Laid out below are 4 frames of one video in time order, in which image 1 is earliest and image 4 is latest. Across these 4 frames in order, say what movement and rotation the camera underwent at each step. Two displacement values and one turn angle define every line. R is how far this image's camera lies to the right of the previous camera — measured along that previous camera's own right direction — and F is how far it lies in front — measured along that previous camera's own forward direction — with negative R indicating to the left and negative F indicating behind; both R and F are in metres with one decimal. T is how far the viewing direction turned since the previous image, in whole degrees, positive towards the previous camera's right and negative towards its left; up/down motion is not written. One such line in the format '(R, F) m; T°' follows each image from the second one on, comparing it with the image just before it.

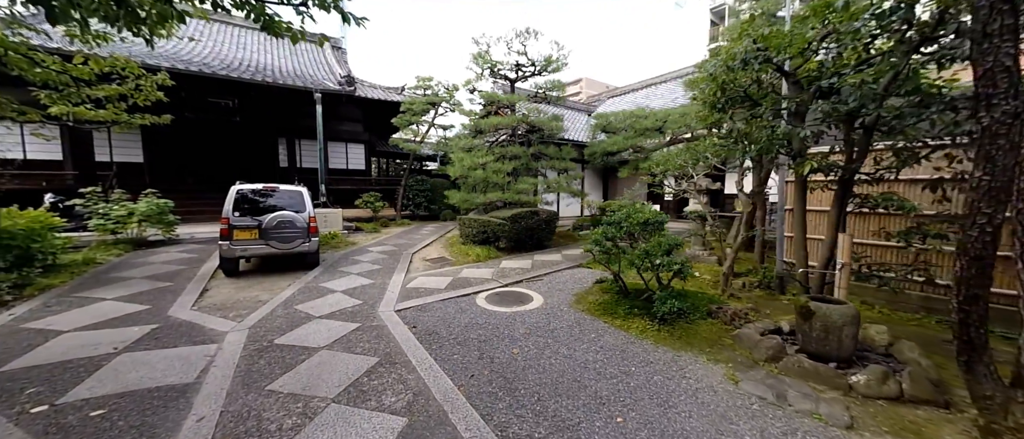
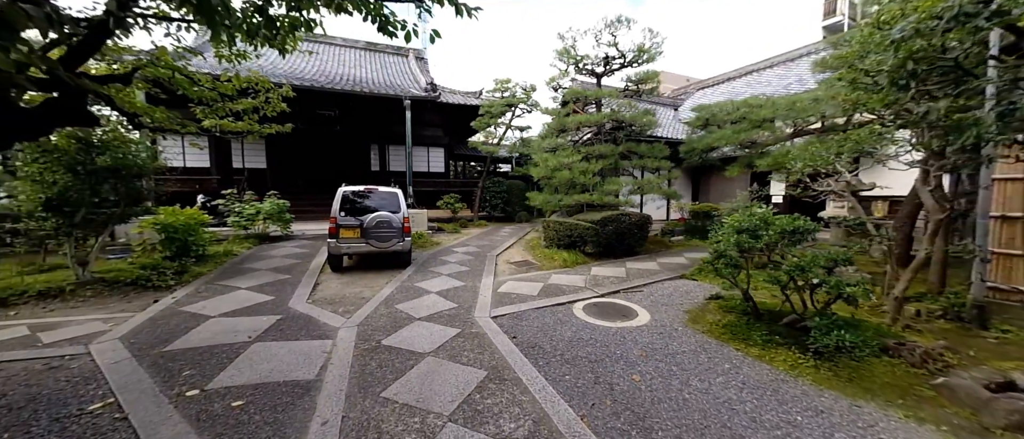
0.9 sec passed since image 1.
(-0.4, +0.2) m; -11°
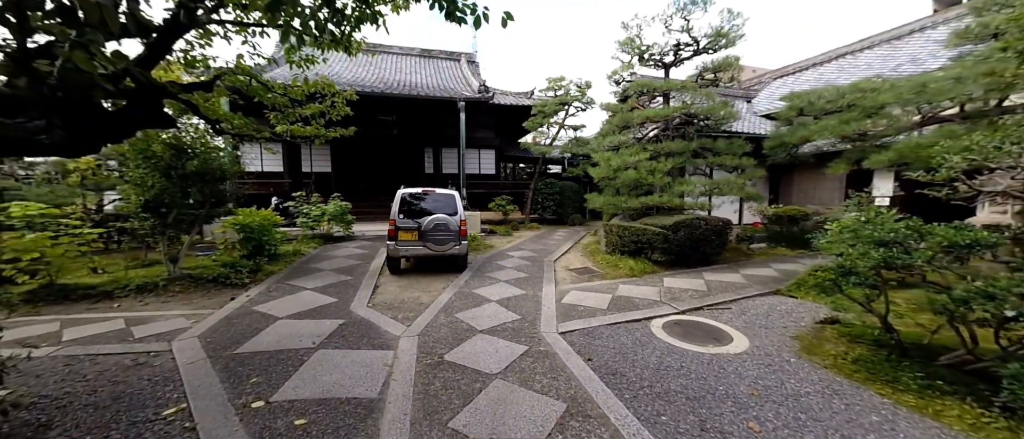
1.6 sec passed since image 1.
(-0.2, +0.3) m; -8°
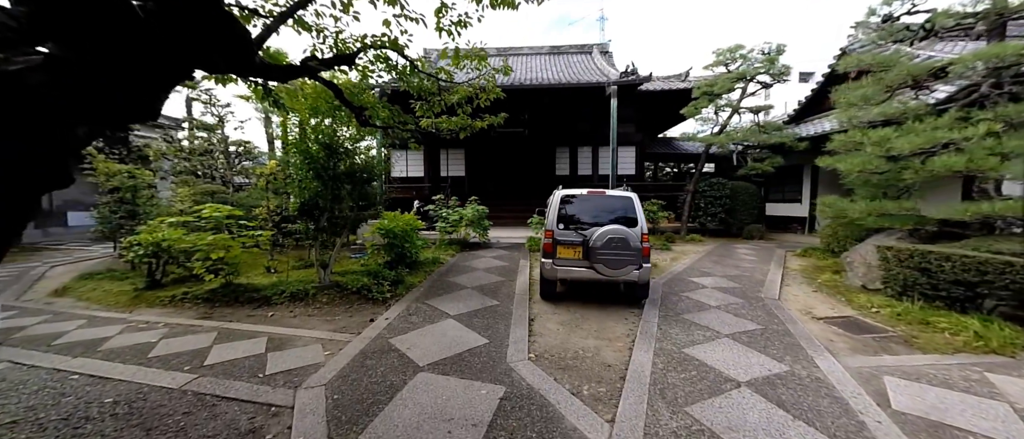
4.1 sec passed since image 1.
(-0.9, +1.3) m; -19°
